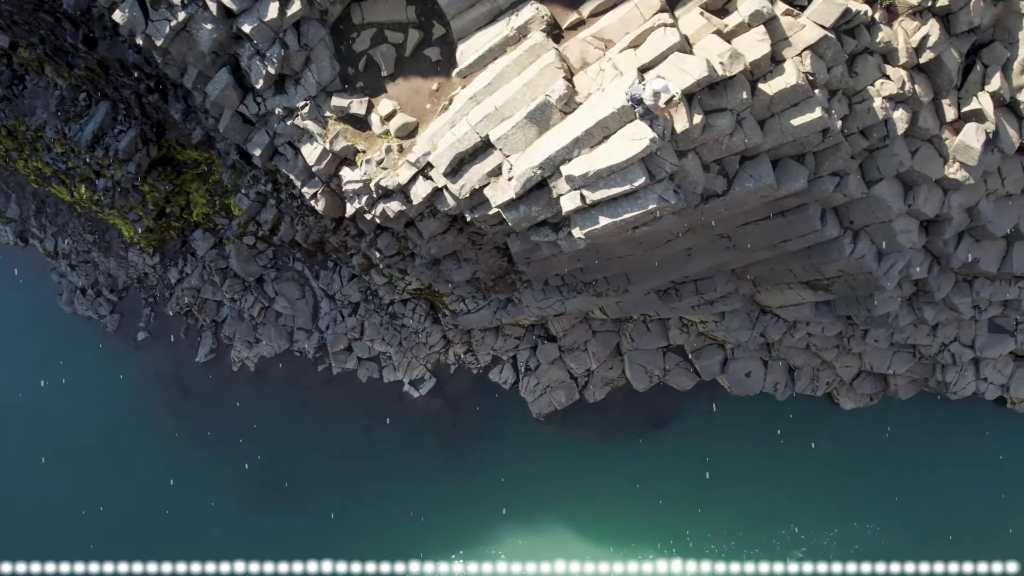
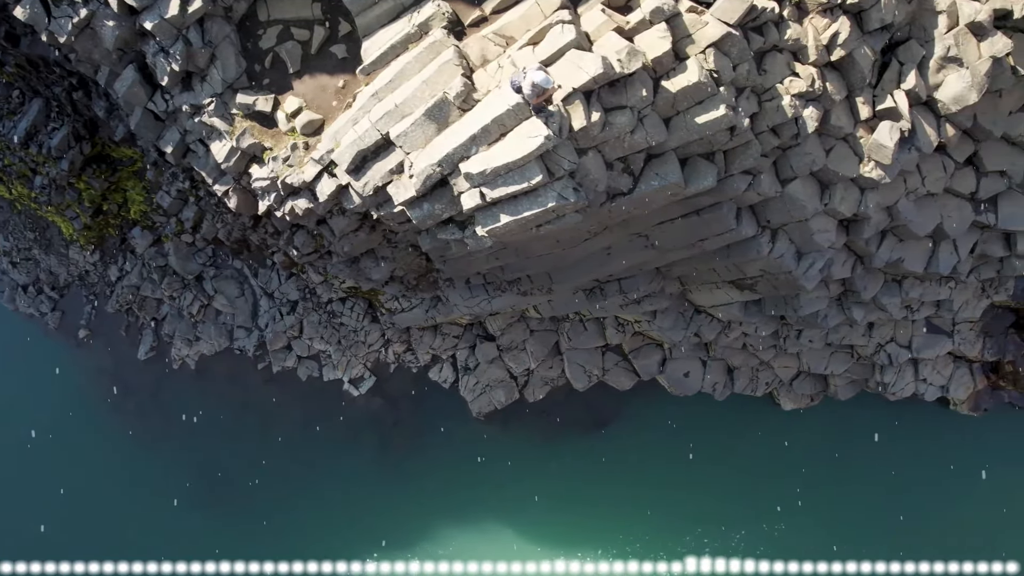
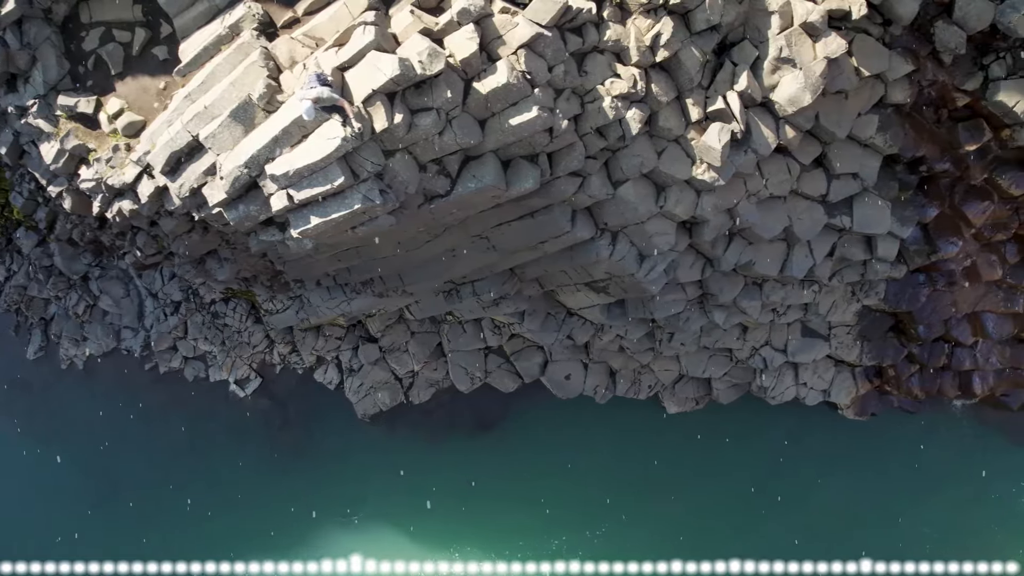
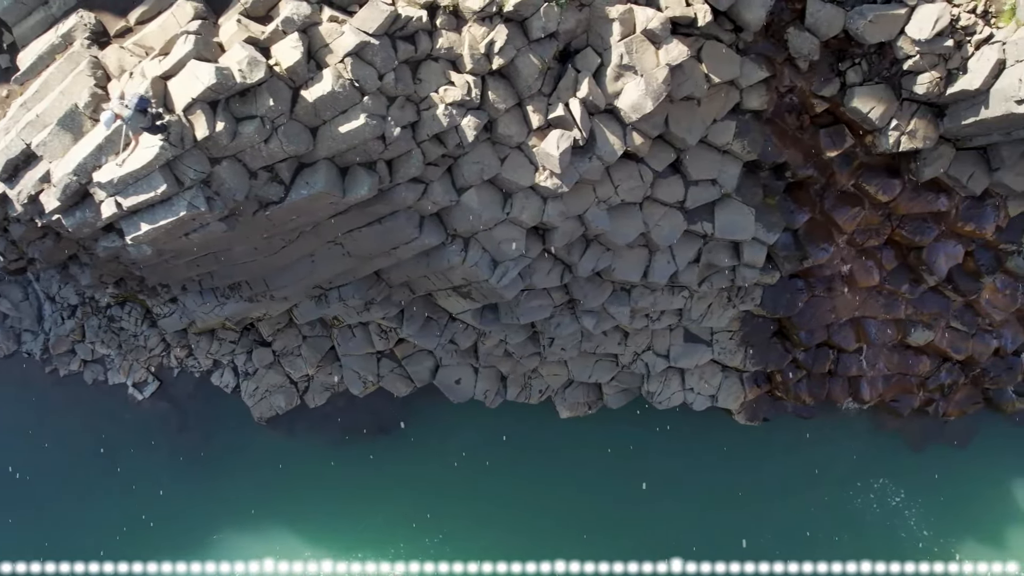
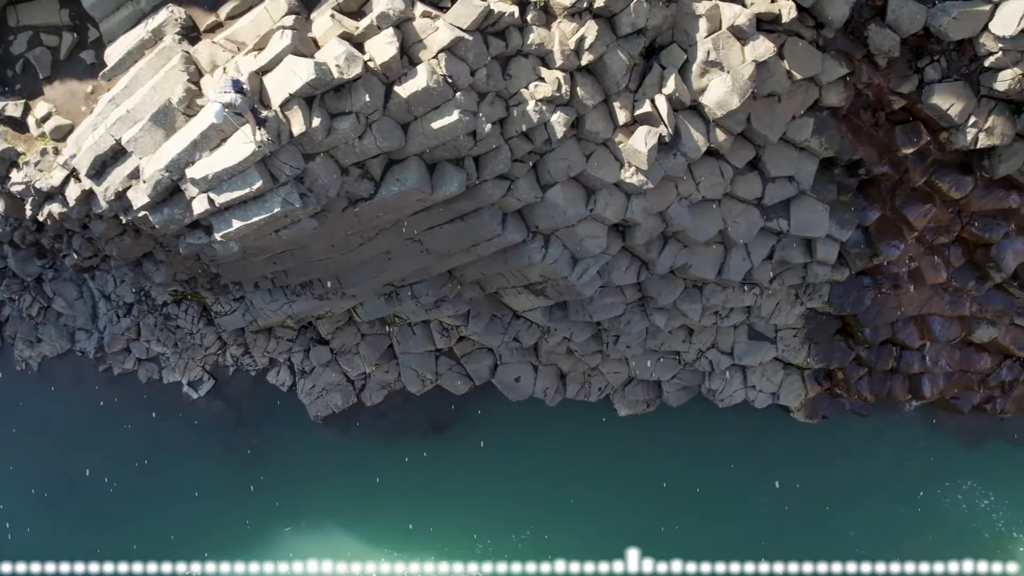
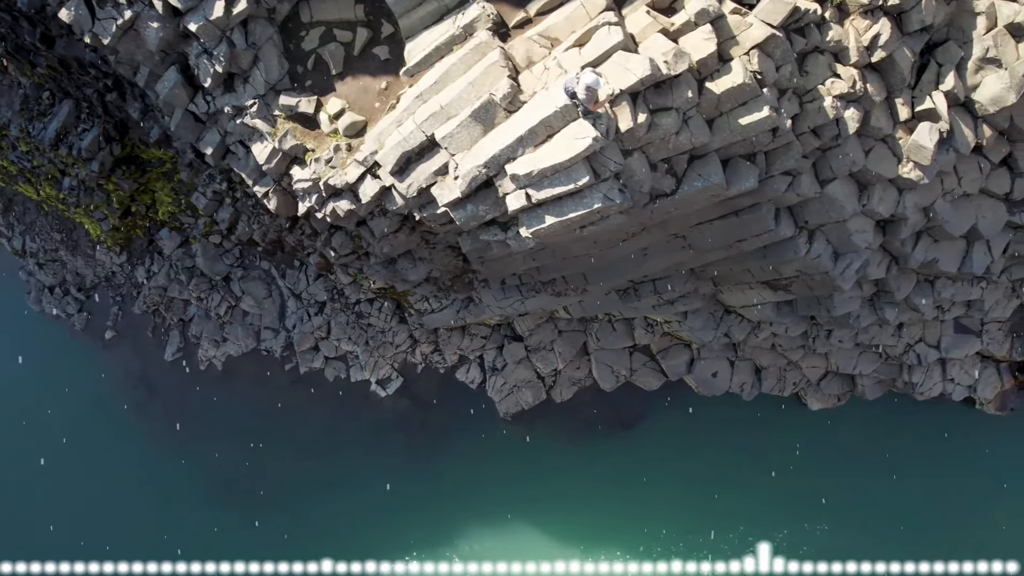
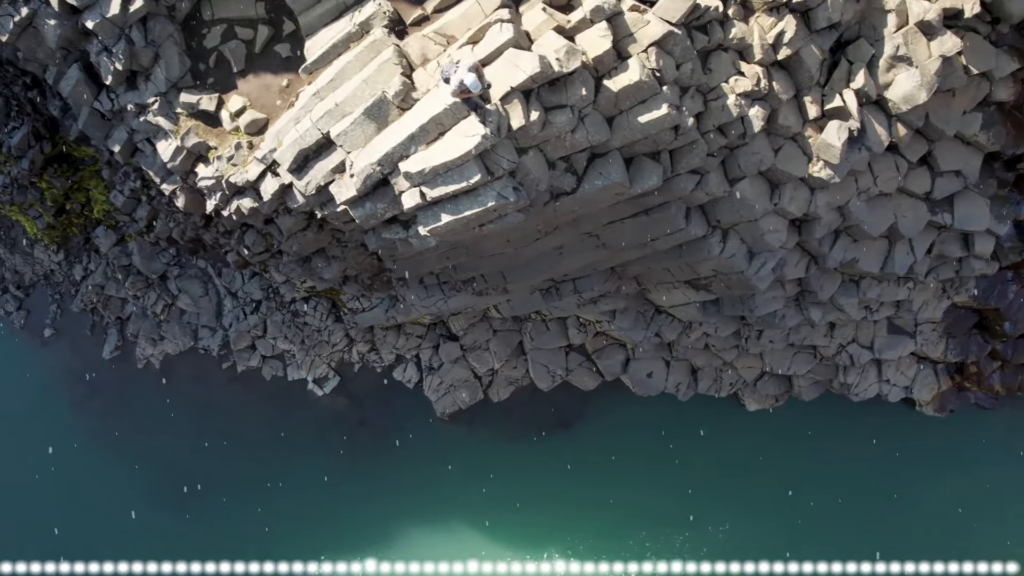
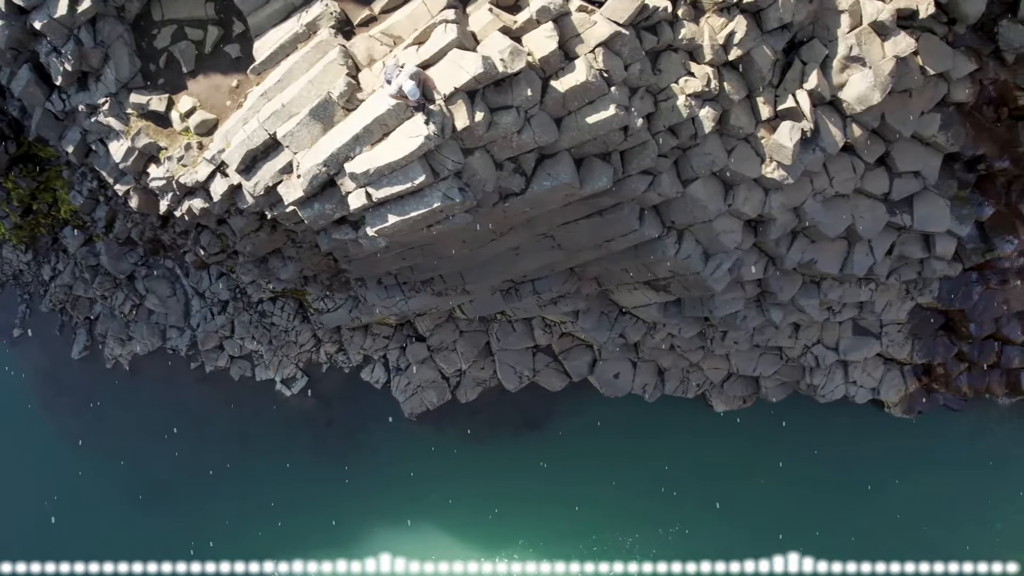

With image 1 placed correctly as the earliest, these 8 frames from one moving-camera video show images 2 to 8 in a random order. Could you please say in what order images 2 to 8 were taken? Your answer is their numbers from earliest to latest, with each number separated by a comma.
6, 2, 7, 8, 3, 5, 4
